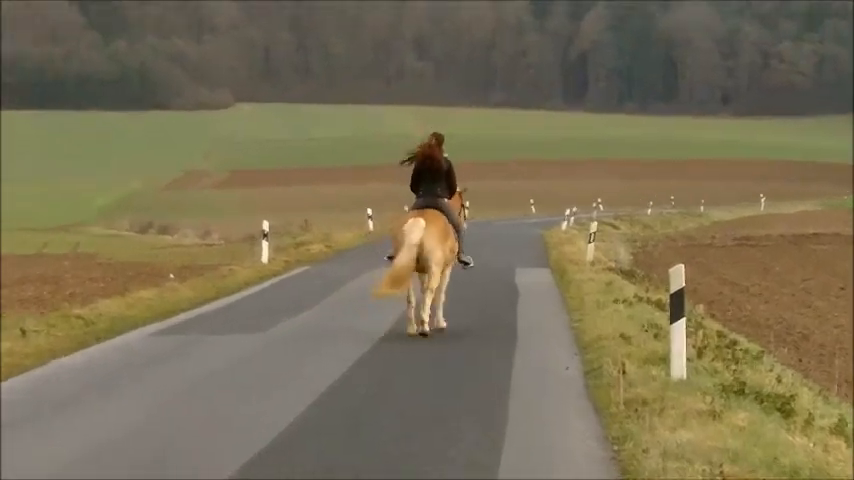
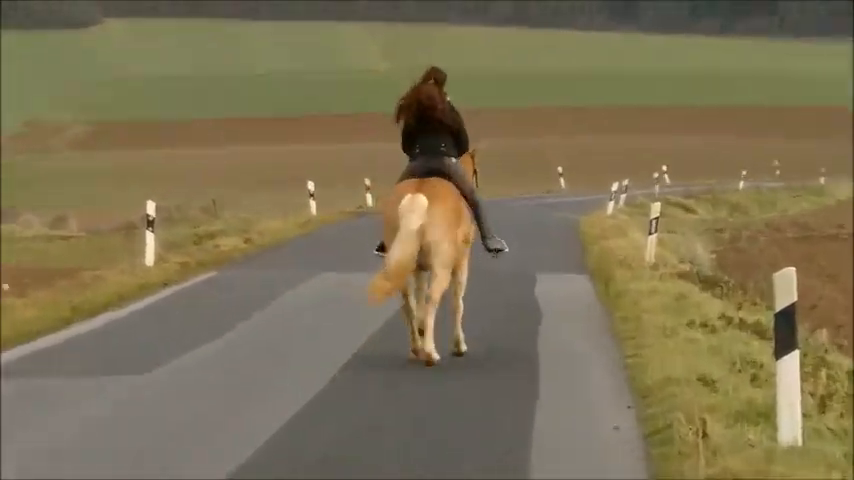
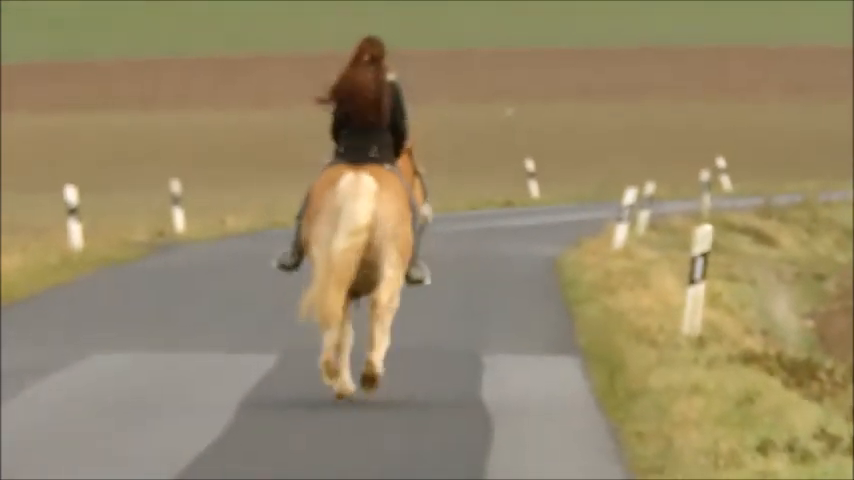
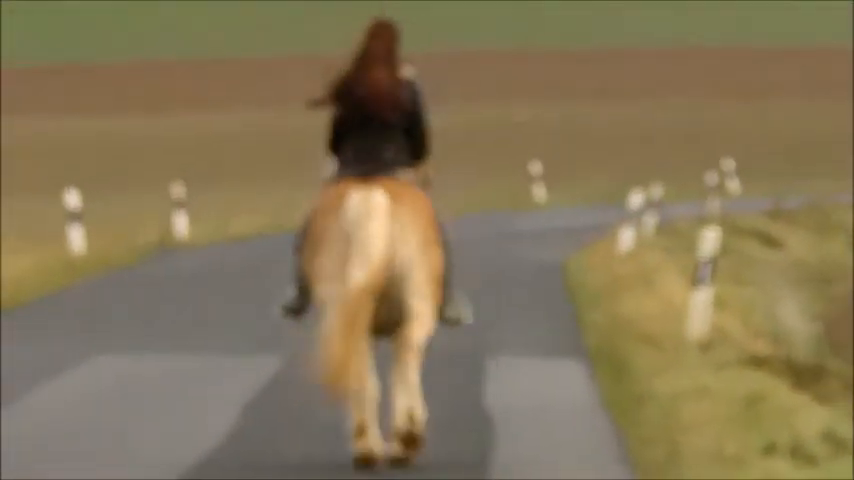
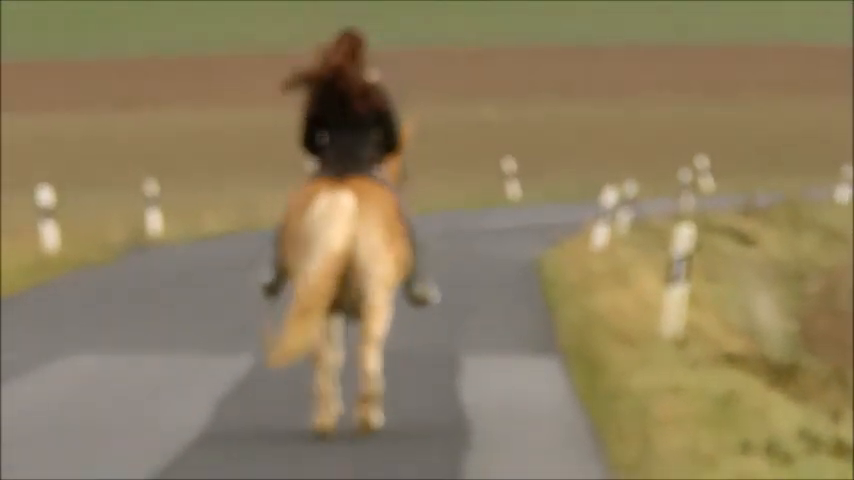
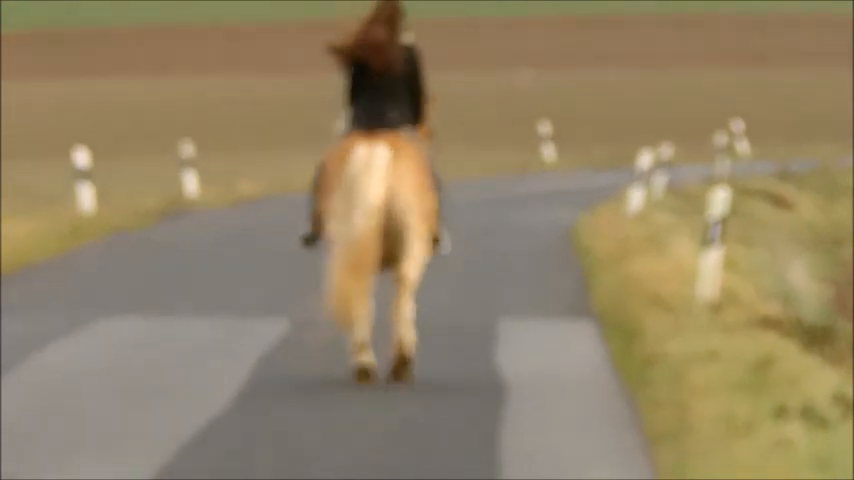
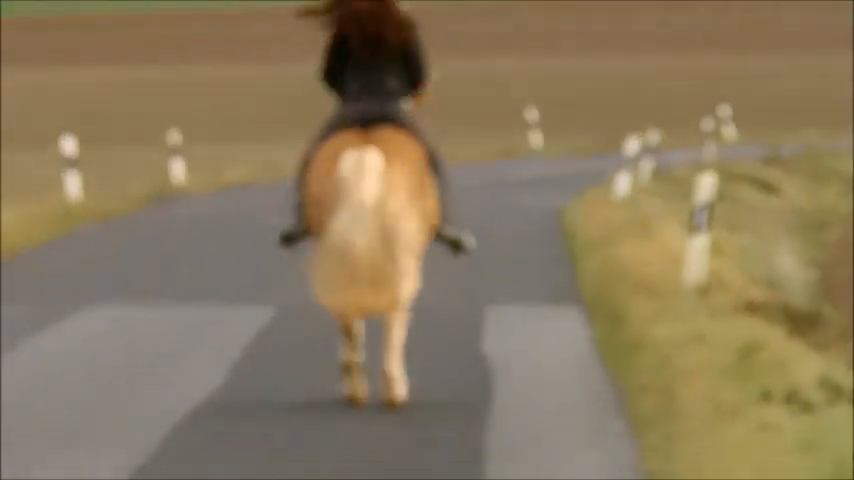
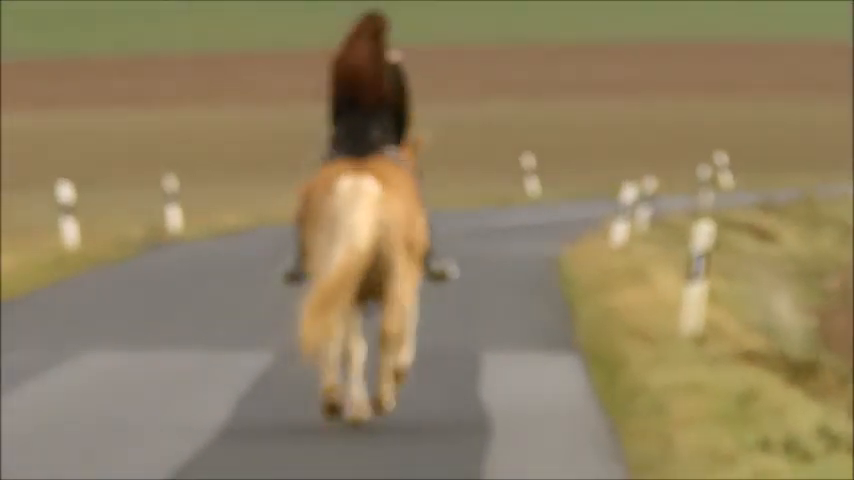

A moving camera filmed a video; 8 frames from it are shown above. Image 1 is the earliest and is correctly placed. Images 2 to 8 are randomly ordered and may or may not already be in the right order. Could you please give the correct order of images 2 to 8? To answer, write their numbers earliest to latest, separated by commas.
2, 4, 7, 5, 8, 6, 3
